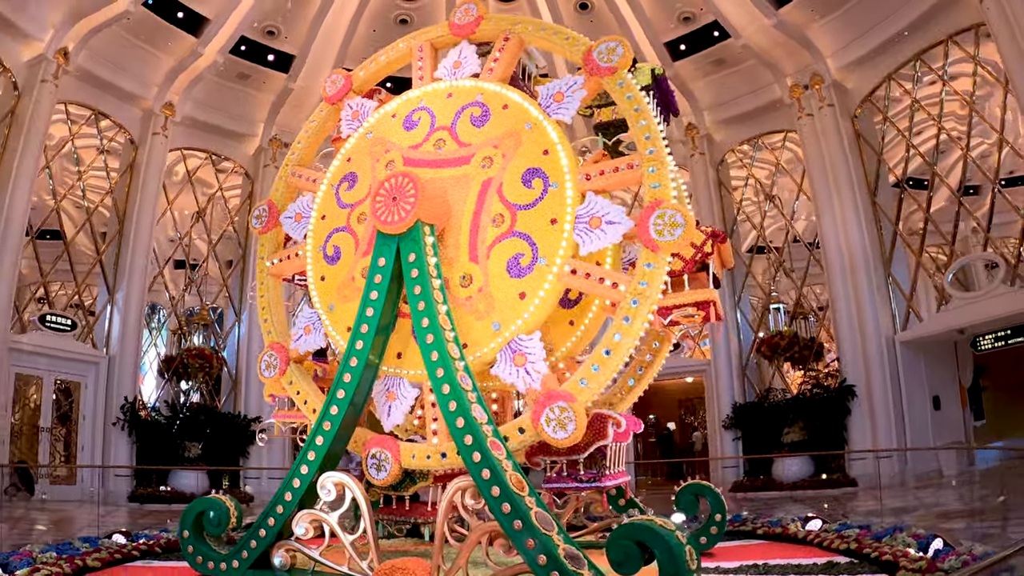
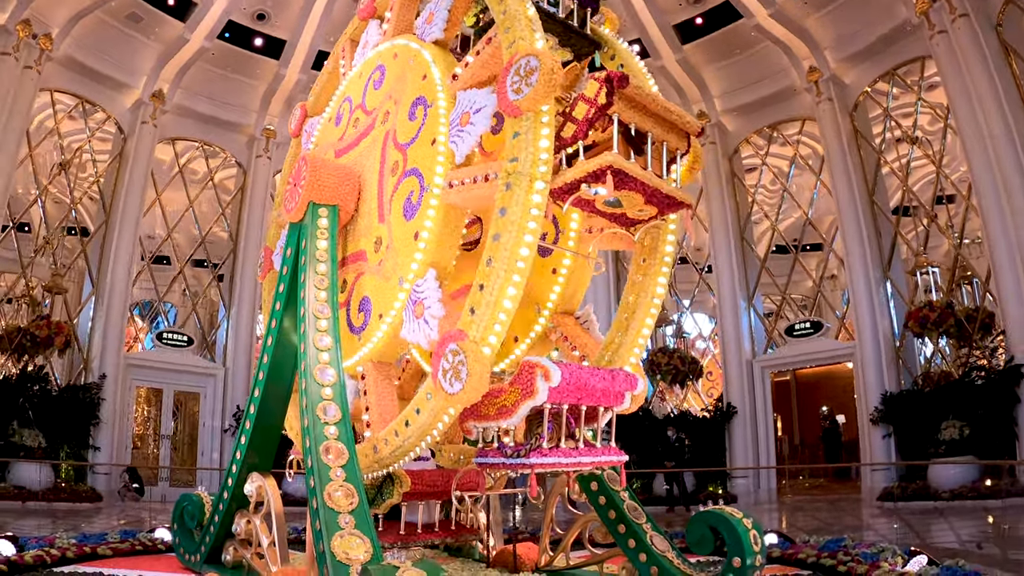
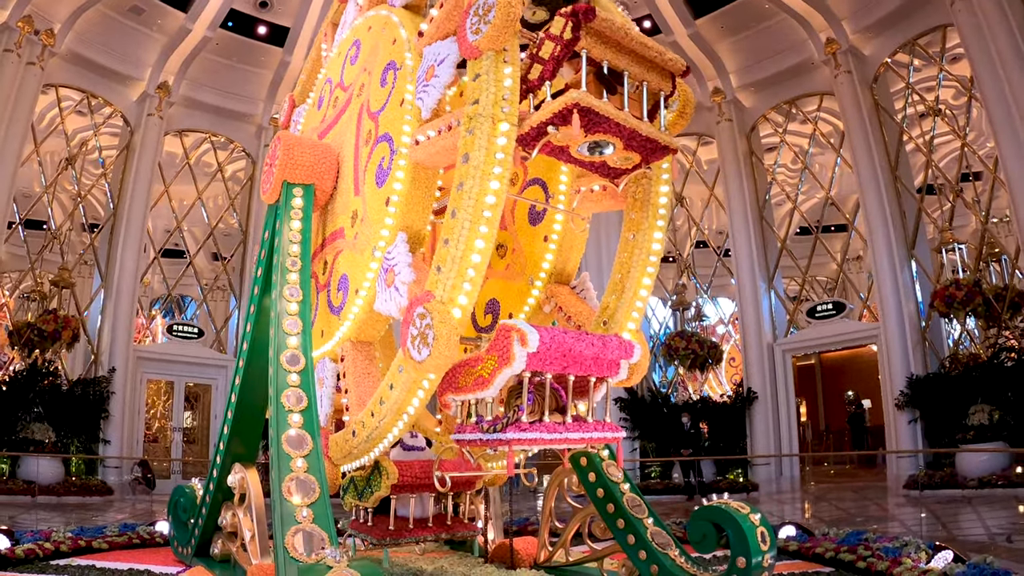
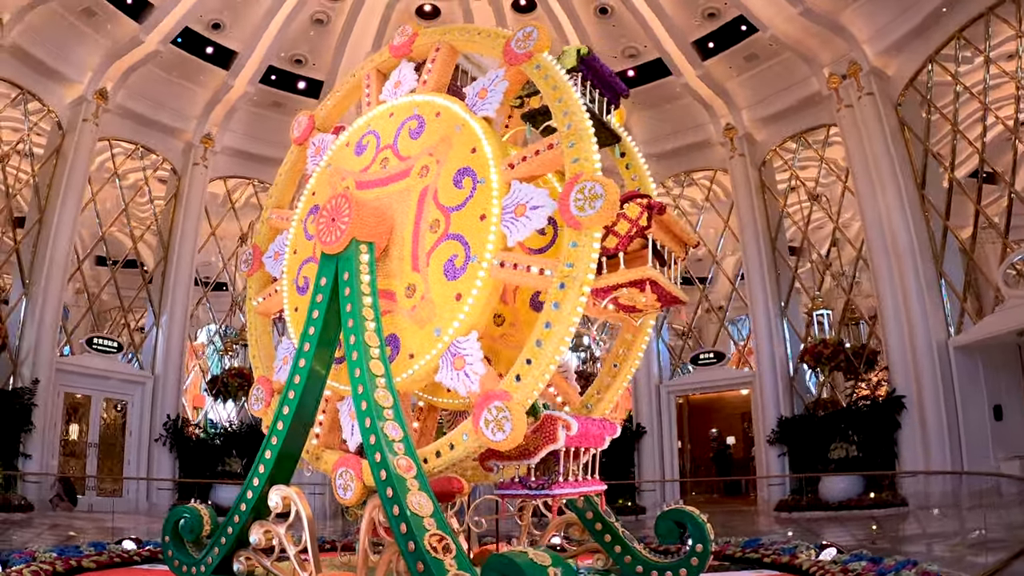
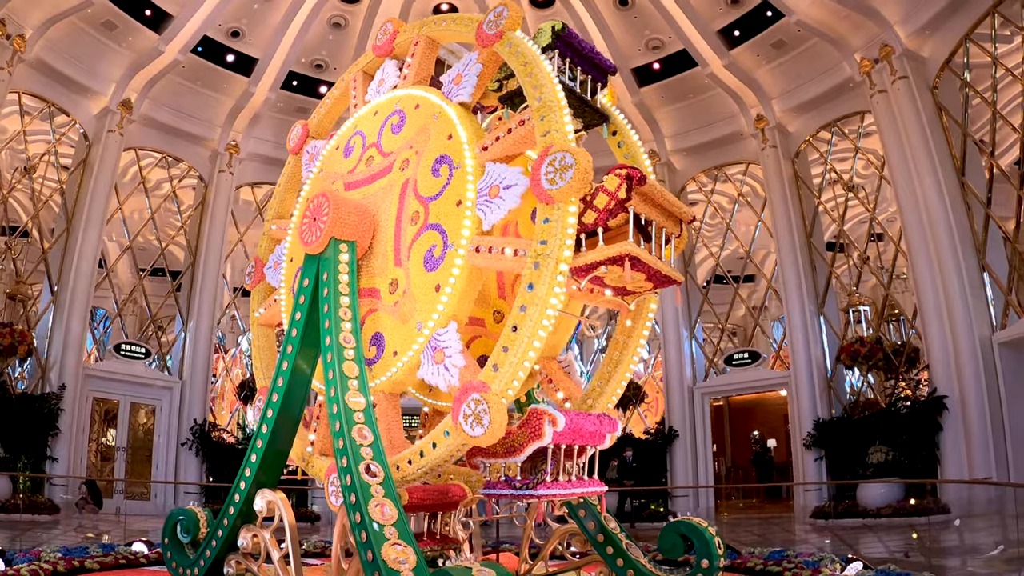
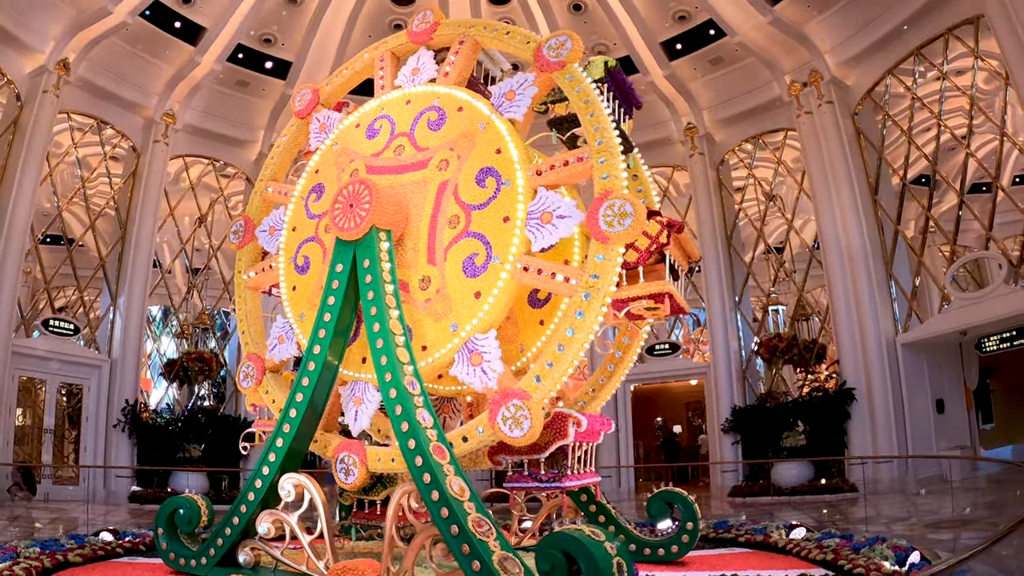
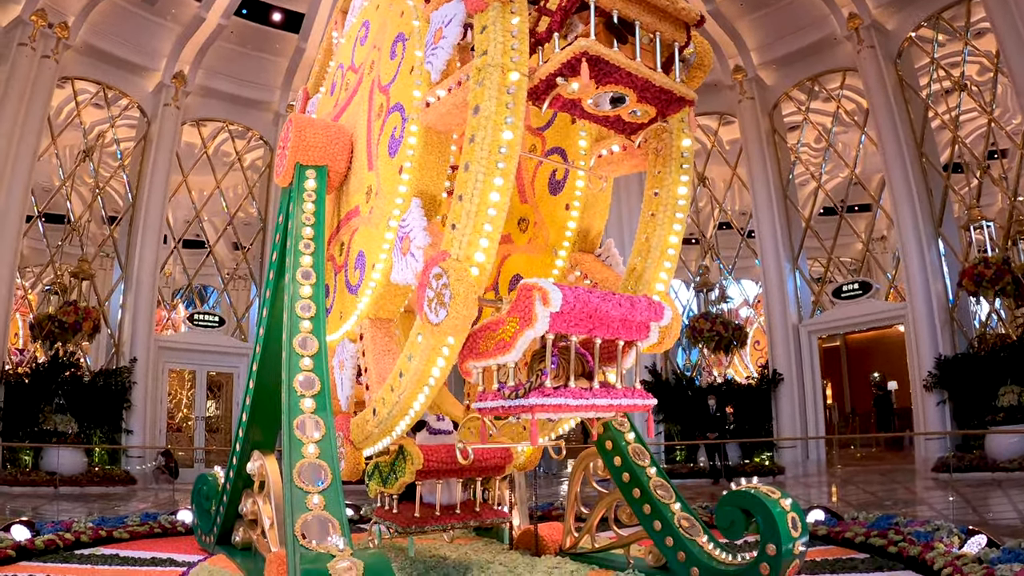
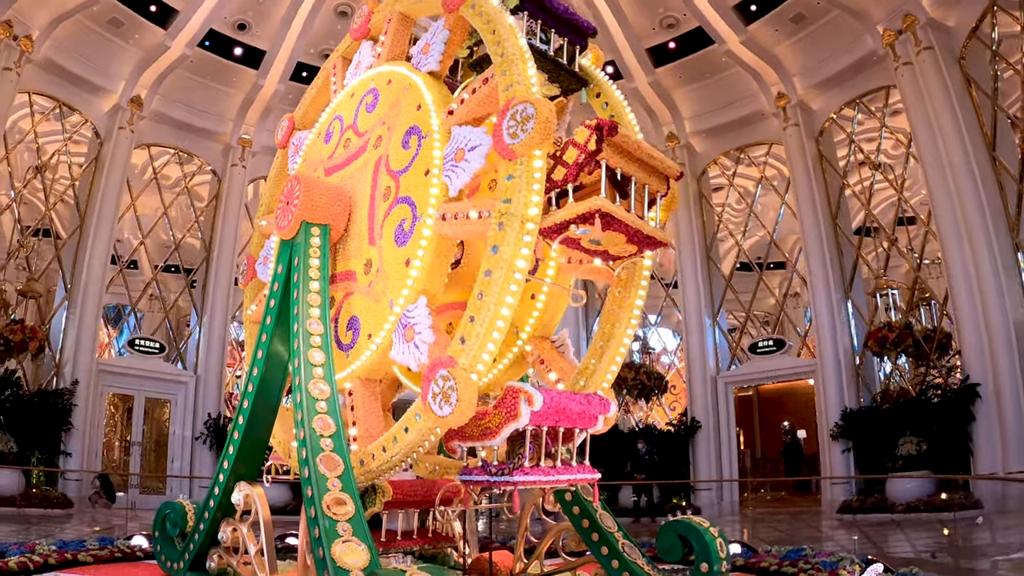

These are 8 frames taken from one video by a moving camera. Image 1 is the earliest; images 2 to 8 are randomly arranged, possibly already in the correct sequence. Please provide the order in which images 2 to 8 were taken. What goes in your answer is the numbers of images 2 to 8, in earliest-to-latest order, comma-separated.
6, 4, 5, 8, 2, 3, 7
